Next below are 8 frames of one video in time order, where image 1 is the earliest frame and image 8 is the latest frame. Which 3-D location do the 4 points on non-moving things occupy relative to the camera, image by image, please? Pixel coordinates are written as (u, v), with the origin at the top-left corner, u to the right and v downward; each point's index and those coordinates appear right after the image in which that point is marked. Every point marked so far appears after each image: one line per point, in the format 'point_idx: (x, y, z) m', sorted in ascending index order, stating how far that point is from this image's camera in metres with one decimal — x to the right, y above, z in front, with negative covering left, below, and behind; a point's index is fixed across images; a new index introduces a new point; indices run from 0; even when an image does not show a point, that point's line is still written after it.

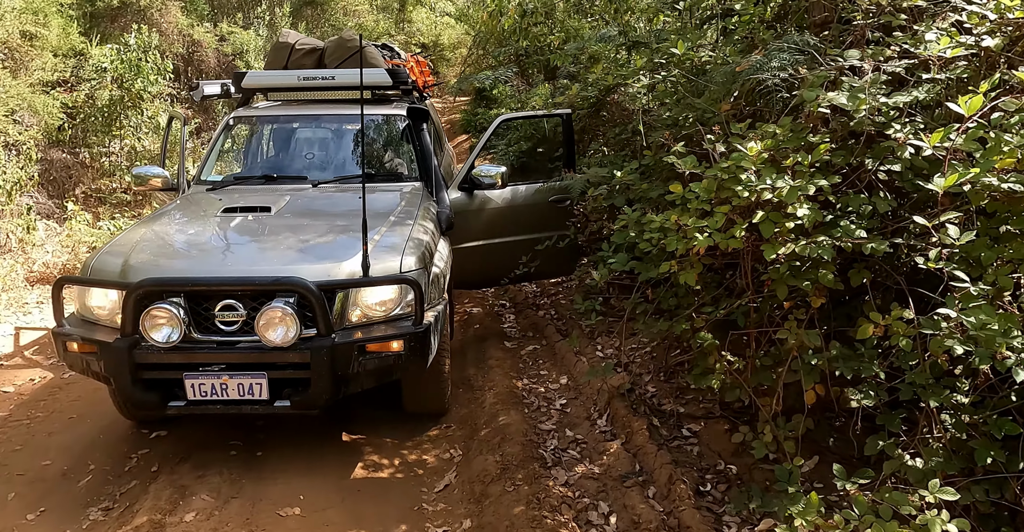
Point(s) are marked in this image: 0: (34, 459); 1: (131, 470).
0: (-2.7, -1.1, +4.5) m
1: (-2.1, -1.1, +4.4) m
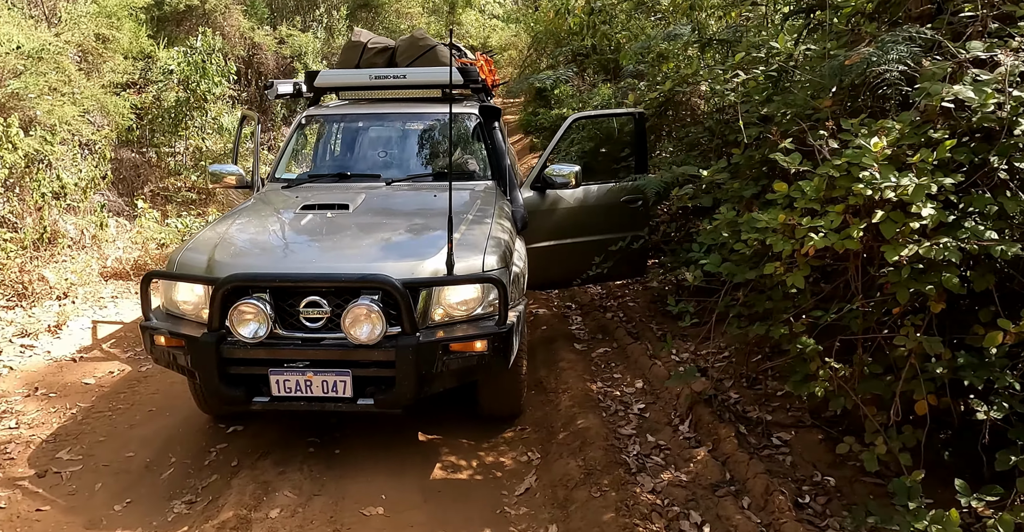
0: (-2.2, -1.1, +4.5) m
1: (-1.7, -1.1, +4.4) m
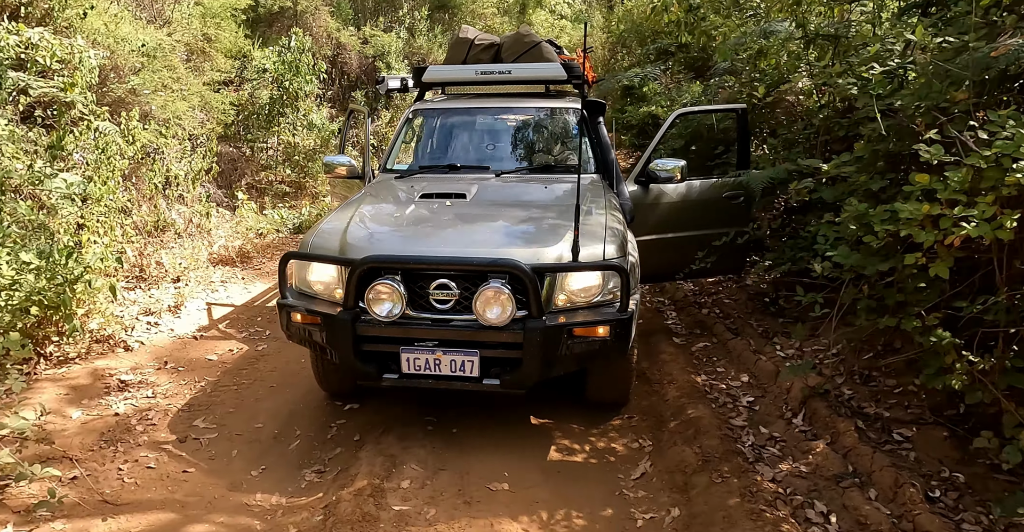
0: (-1.6, -0.9, +4.8) m
1: (-1.0, -1.0, +4.6) m
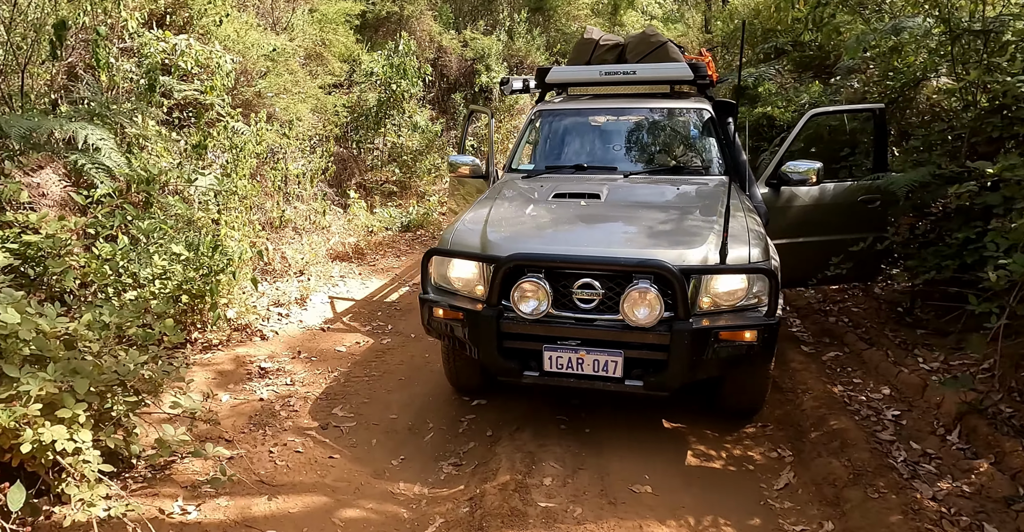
0: (-0.8, -0.9, +4.9) m
1: (-0.3, -1.0, +4.7) m
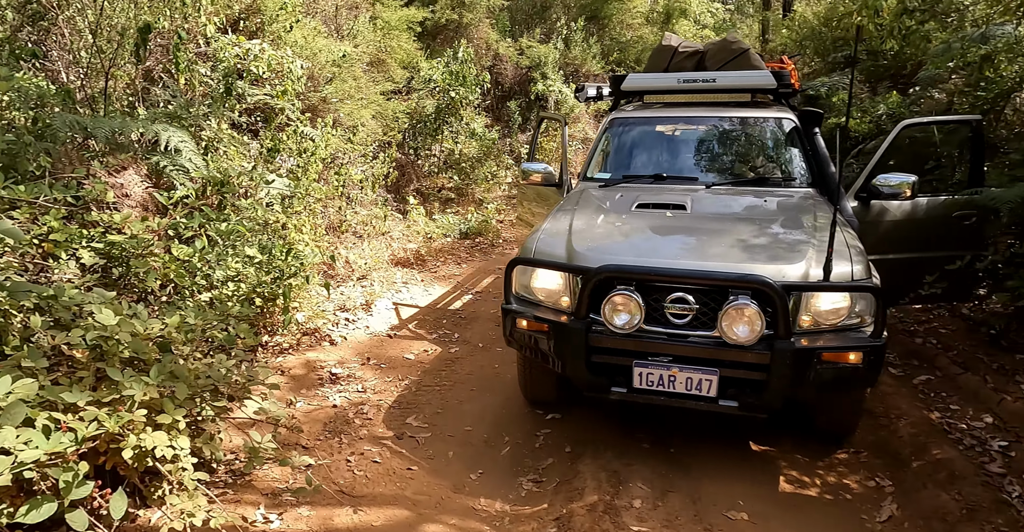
0: (-0.3, -1.0, +4.8) m
1: (+0.2, -1.0, +4.5) m
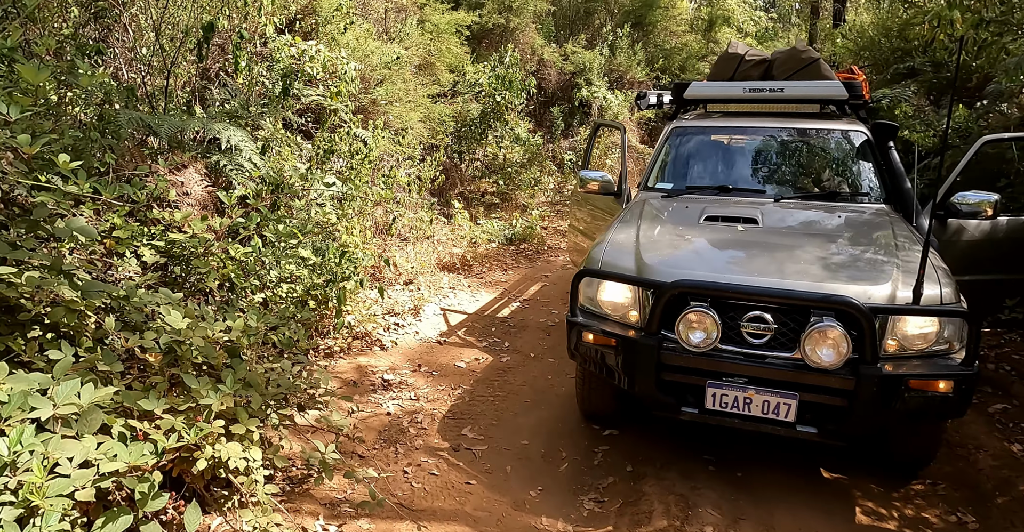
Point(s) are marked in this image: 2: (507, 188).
0: (0.0, -1.0, +4.7) m
1: (+0.5, -1.1, +4.4) m
2: (-0.1, +1.3, +13.5) m
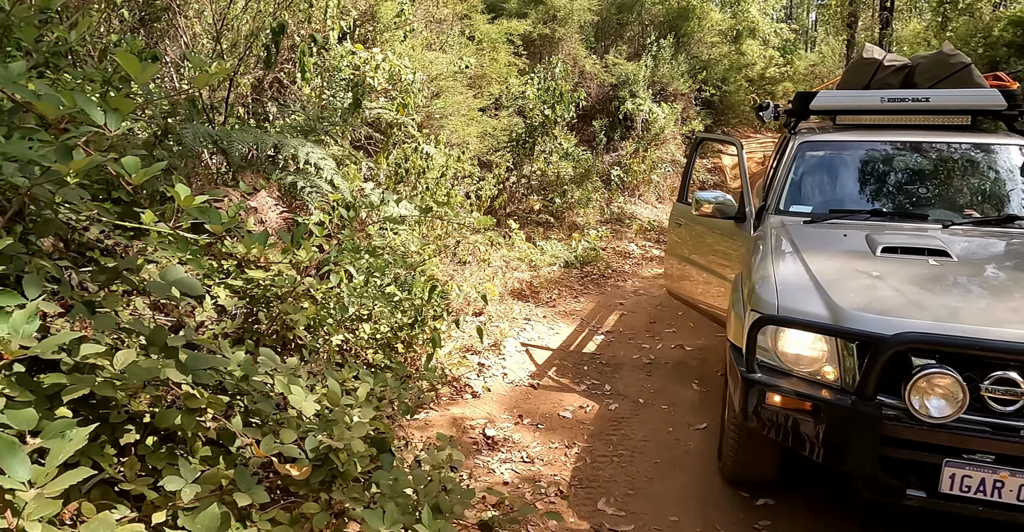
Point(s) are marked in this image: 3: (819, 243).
0: (+0.7, -1.2, +3.9) m
1: (+1.2, -1.3, +3.6) m
2: (+0.8, +1.0, +12.7) m
3: (+1.6, +0.1, +4.2) m
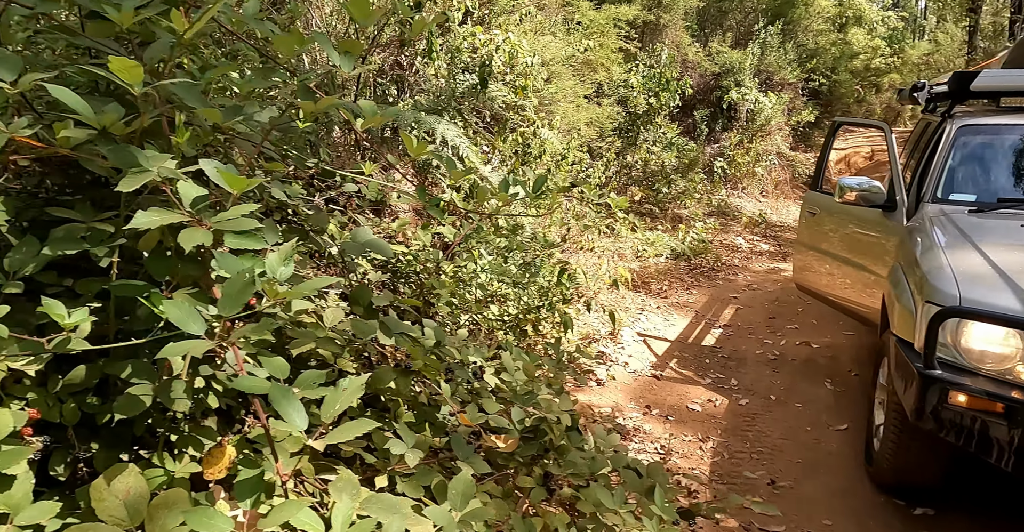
0: (+1.4, -1.1, +3.7) m
1: (+1.8, -1.3, +3.3) m
2: (+2.4, +1.1, +12.4) m
3: (+2.4, +0.2, +3.9) m
